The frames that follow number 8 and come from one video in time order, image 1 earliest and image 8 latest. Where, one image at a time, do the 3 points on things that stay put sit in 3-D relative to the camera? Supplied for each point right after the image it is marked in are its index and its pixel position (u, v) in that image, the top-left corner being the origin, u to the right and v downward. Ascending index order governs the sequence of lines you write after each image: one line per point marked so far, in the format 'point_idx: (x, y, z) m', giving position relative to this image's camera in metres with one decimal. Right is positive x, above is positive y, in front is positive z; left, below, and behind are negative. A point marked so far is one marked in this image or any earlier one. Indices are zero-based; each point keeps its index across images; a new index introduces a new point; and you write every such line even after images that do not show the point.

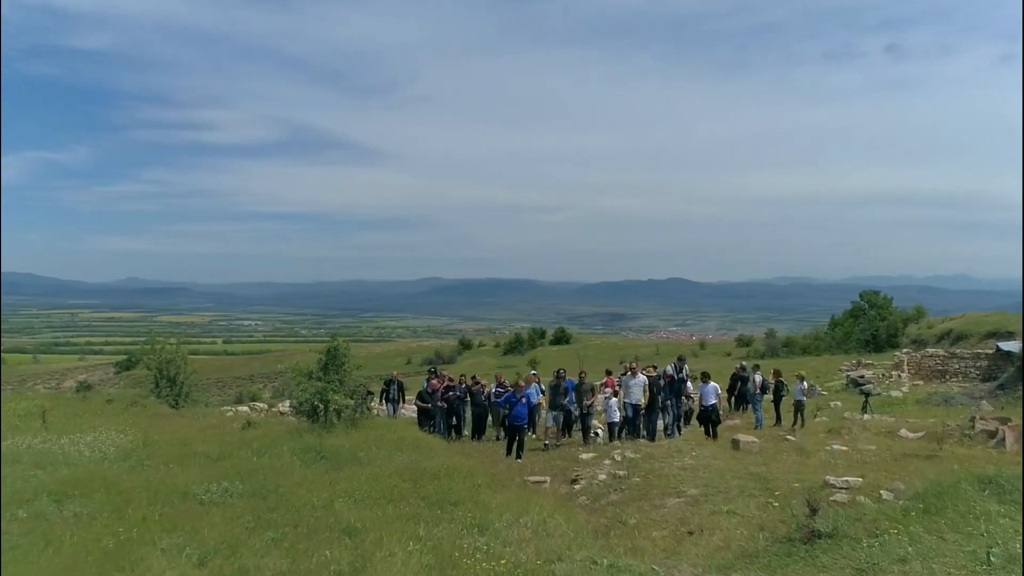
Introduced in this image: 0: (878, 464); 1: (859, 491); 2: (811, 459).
0: (+6.5, -3.1, +12.9) m
1: (+4.8, -2.8, +10.0) m
2: (+5.5, -3.2, +13.4) m
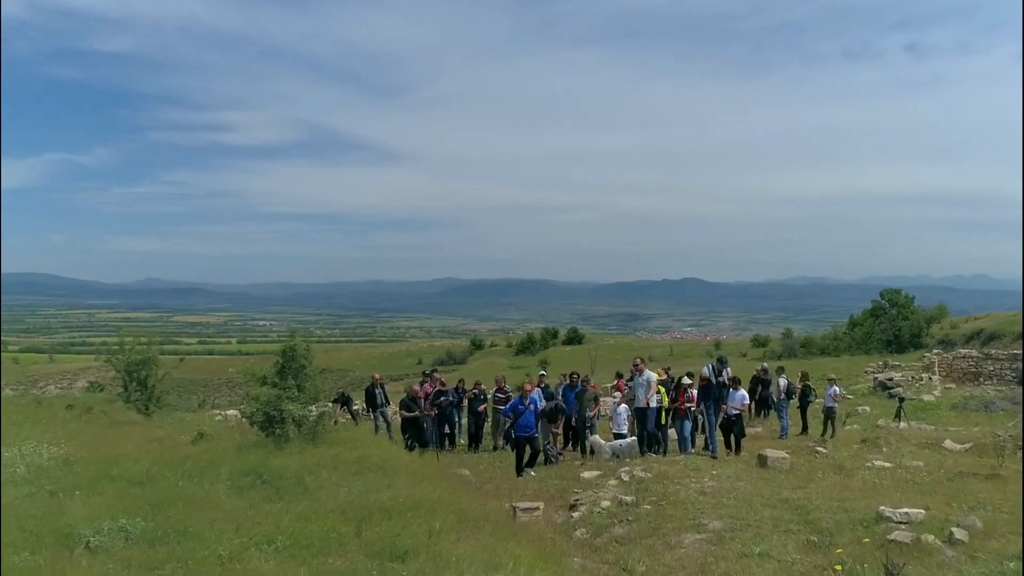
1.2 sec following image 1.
0: (+6.4, -3.0, +11.0) m
1: (+4.6, -2.6, +8.1) m
2: (+5.4, -3.0, +11.4) m
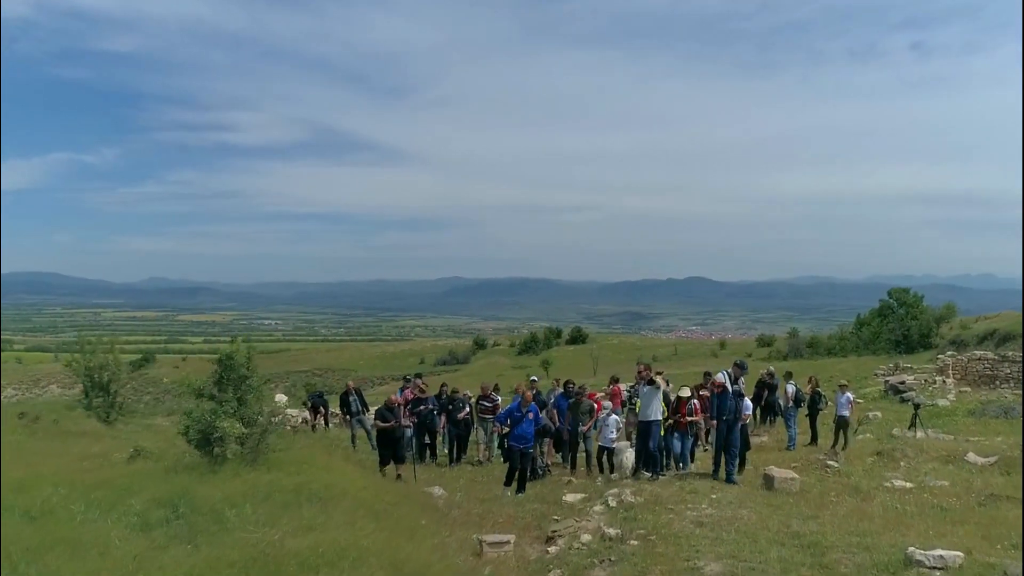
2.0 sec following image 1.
0: (+6.0, -3.0, +9.6) m
1: (+4.2, -2.6, +6.8) m
2: (+5.0, -3.0, +10.1) m
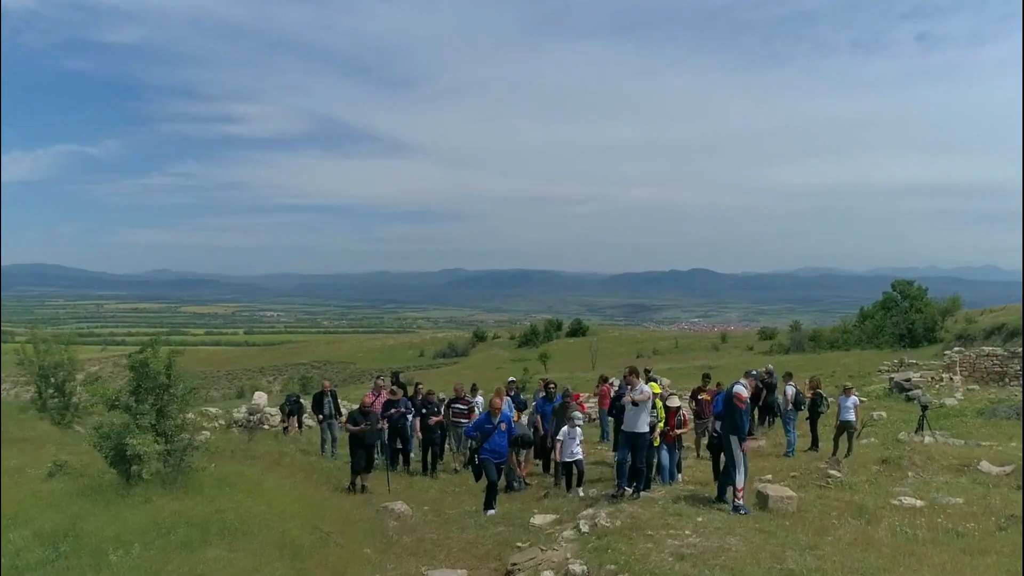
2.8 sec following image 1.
0: (+5.5, -3.0, +8.5) m
1: (+3.7, -2.6, +5.6) m
2: (+4.5, -3.0, +9.0) m
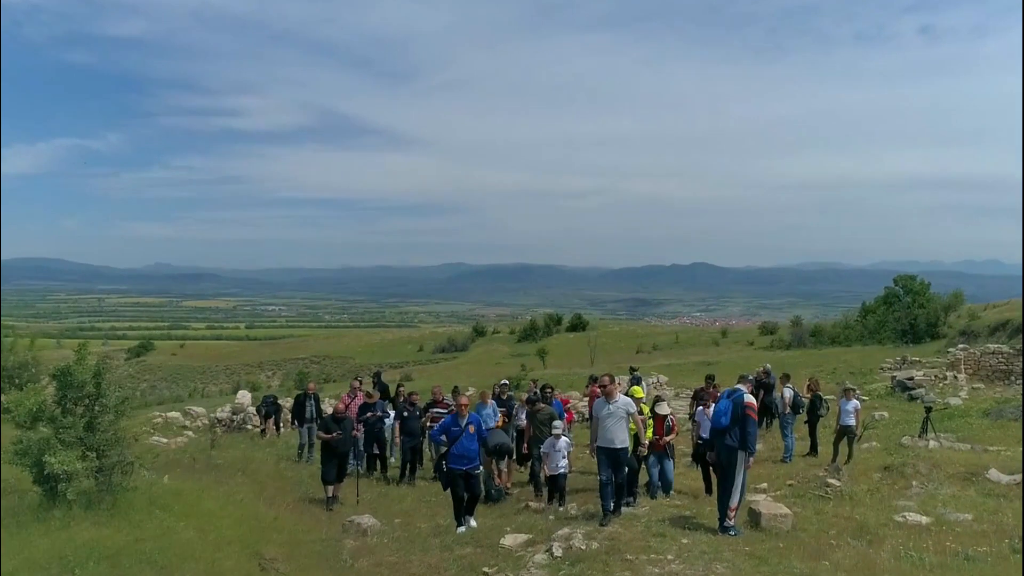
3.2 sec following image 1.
0: (+5.1, -3.0, +7.7) m
1: (+3.3, -2.7, +4.8) m
2: (+4.1, -3.0, +8.2) m
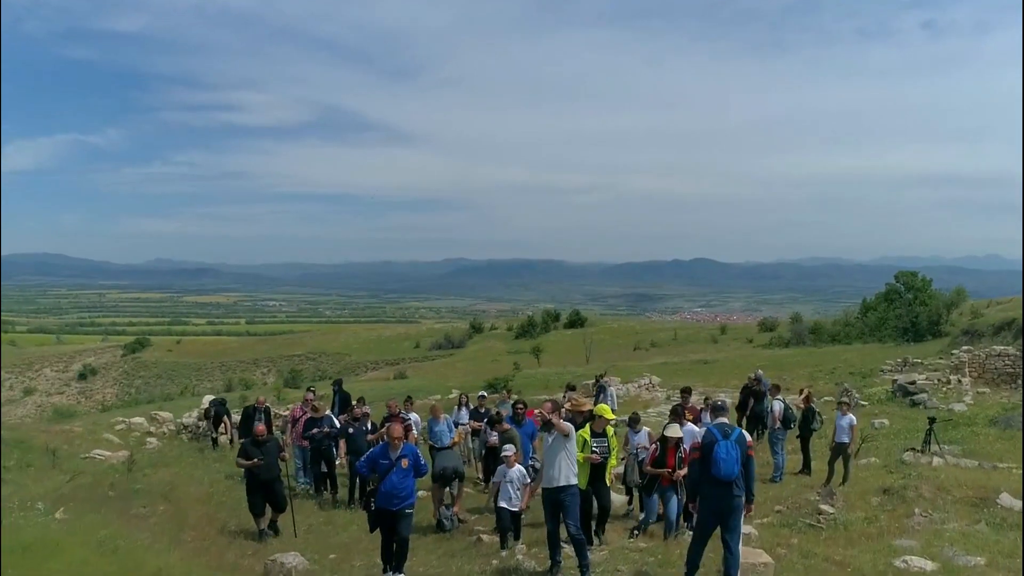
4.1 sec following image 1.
0: (+4.4, -3.1, +6.3) m
1: (+2.6, -2.8, +3.5) m
2: (+3.4, -3.1, +6.8) m
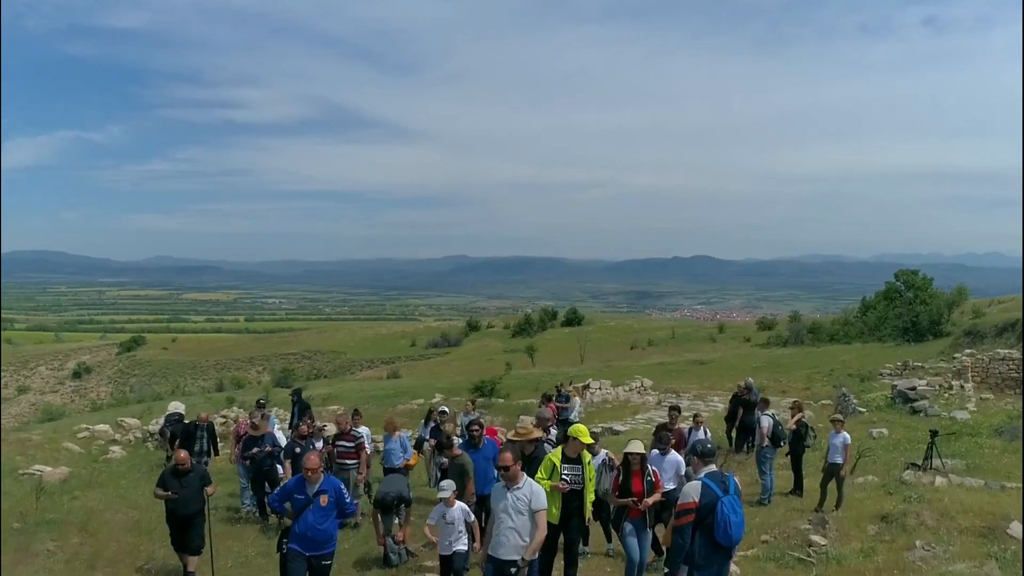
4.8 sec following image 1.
0: (+3.7, -3.2, +5.1) m
1: (+1.9, -2.9, +2.3) m
2: (+2.8, -3.2, +5.6) m
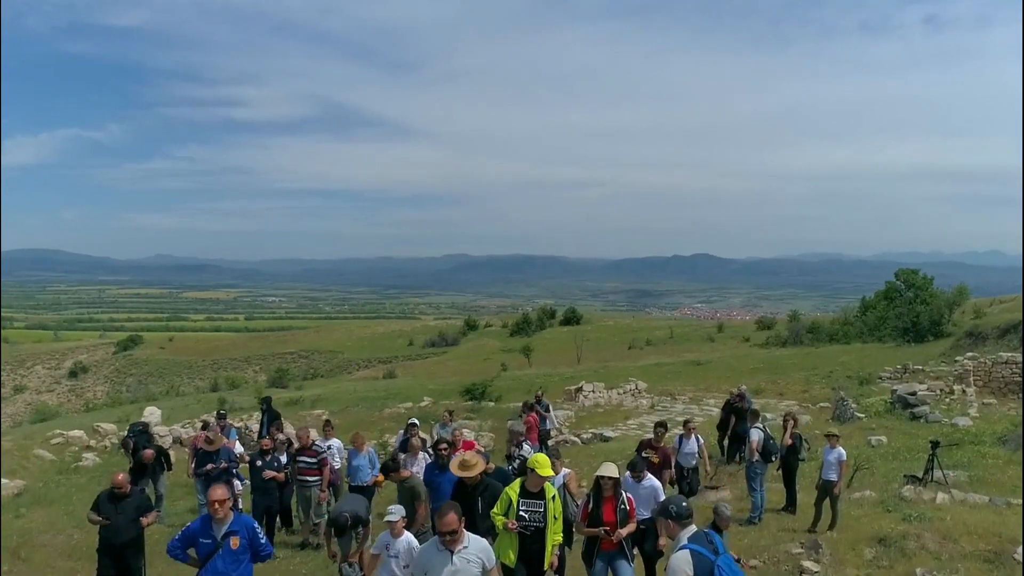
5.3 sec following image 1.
0: (+3.3, -3.3, +4.3) m
1: (+1.5, -3.0, +1.5) m
2: (+2.3, -3.3, +4.8) m
